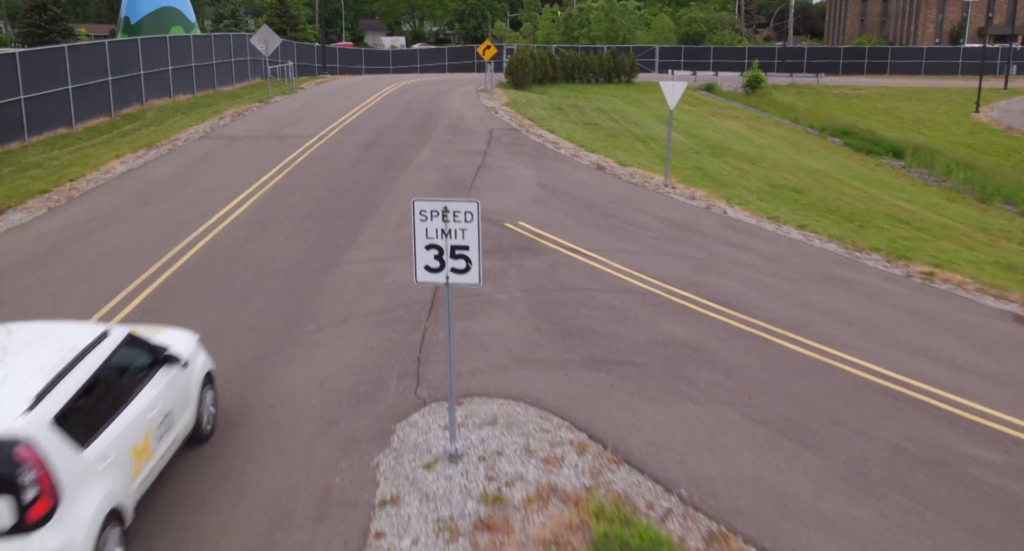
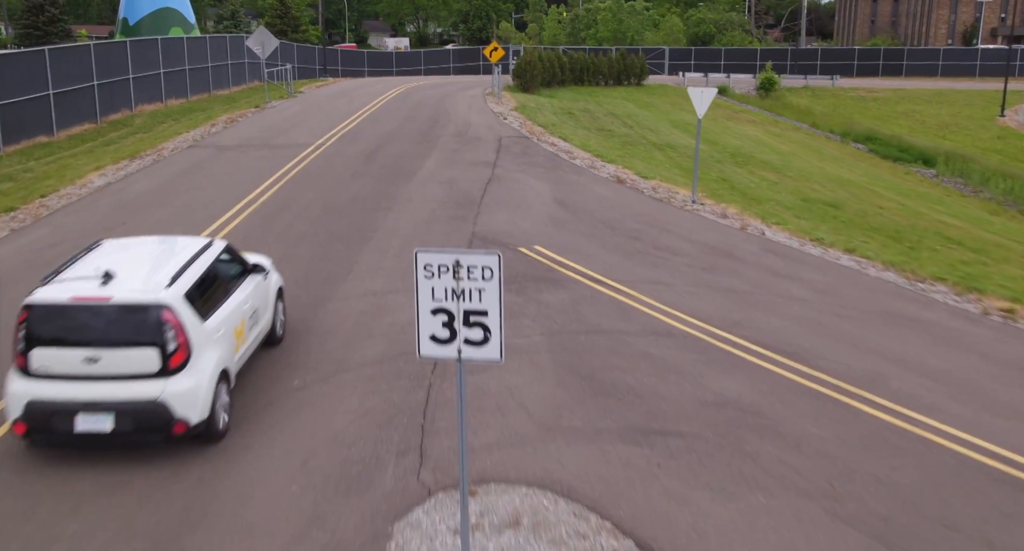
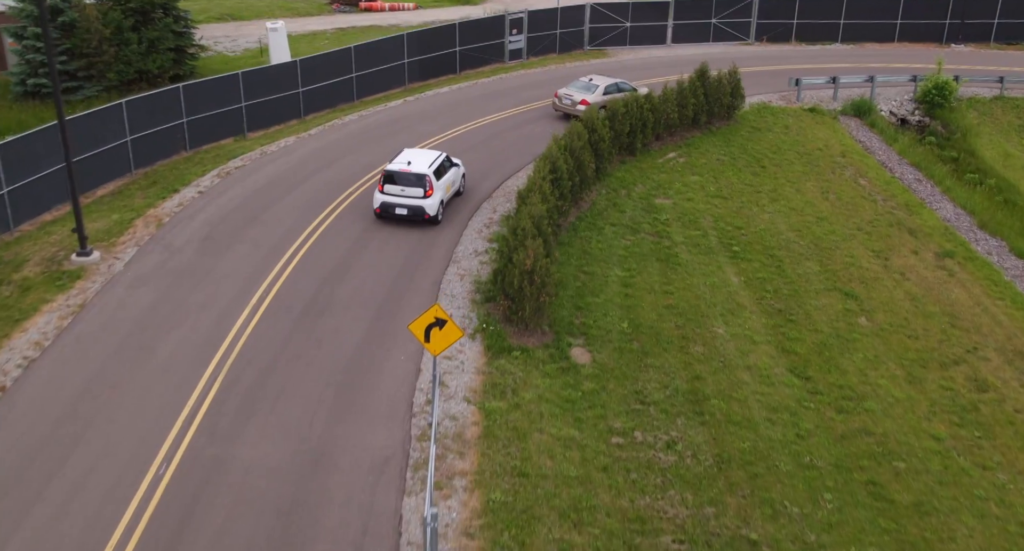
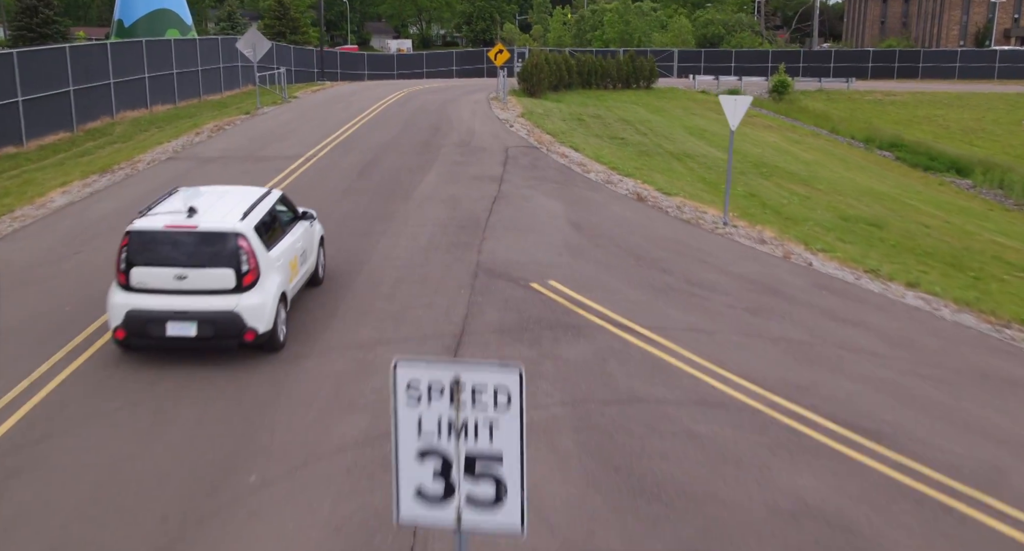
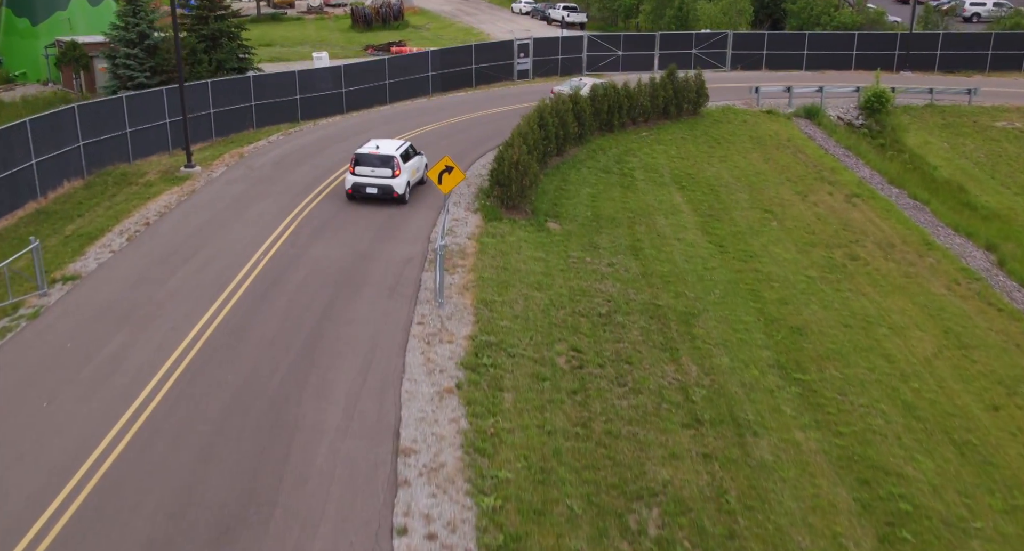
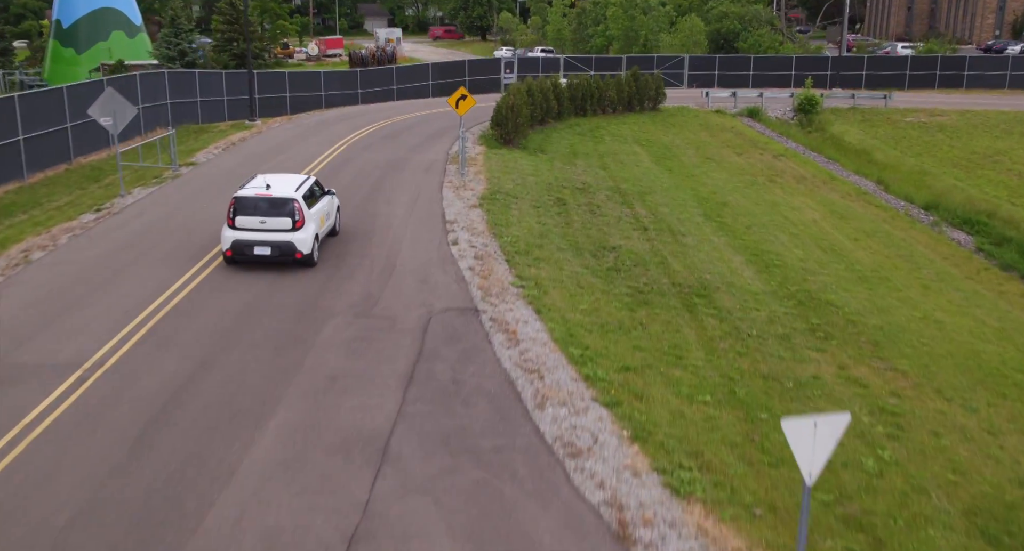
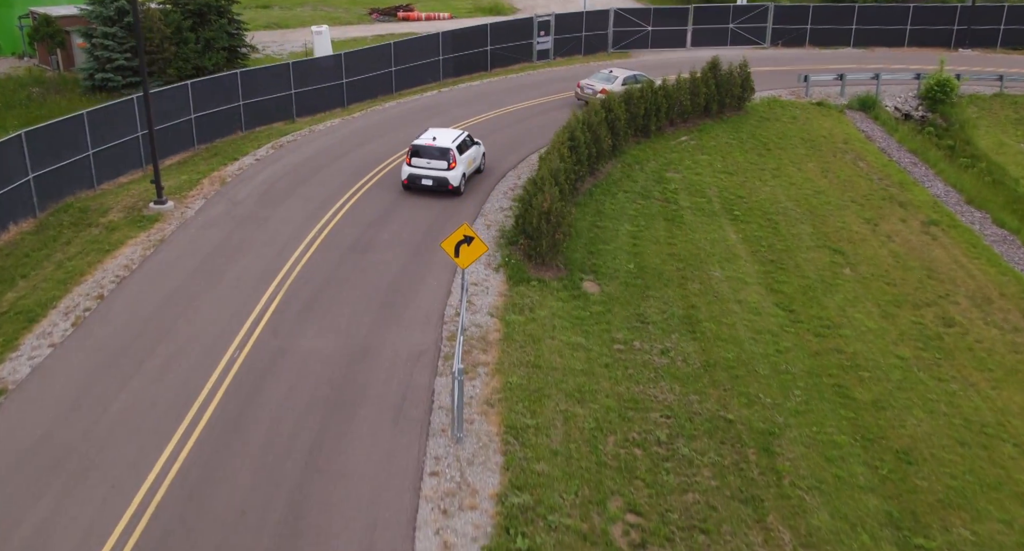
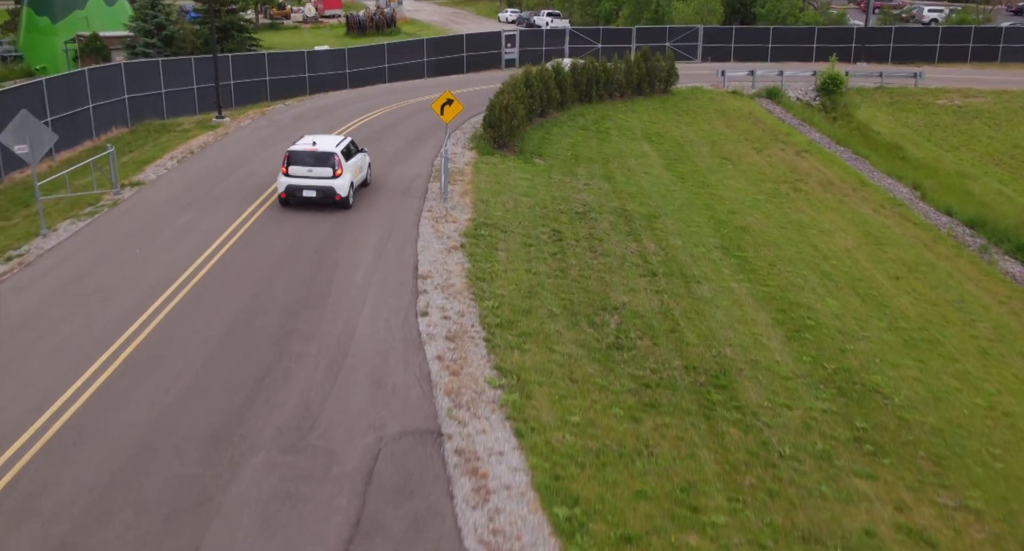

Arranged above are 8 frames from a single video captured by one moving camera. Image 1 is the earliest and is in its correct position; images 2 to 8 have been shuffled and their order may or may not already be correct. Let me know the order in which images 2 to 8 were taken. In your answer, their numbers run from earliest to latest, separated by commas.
2, 4, 6, 8, 5, 7, 3
